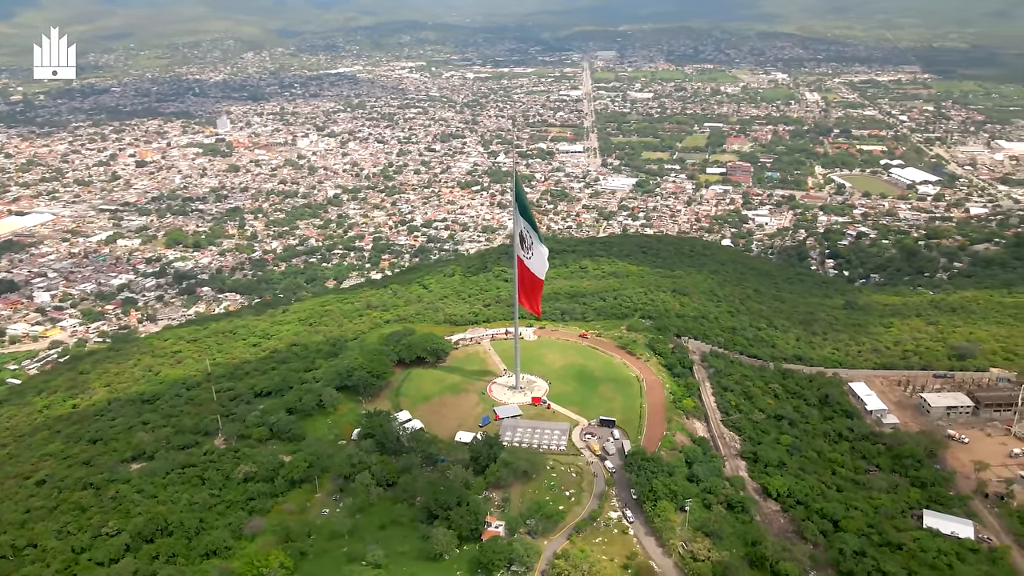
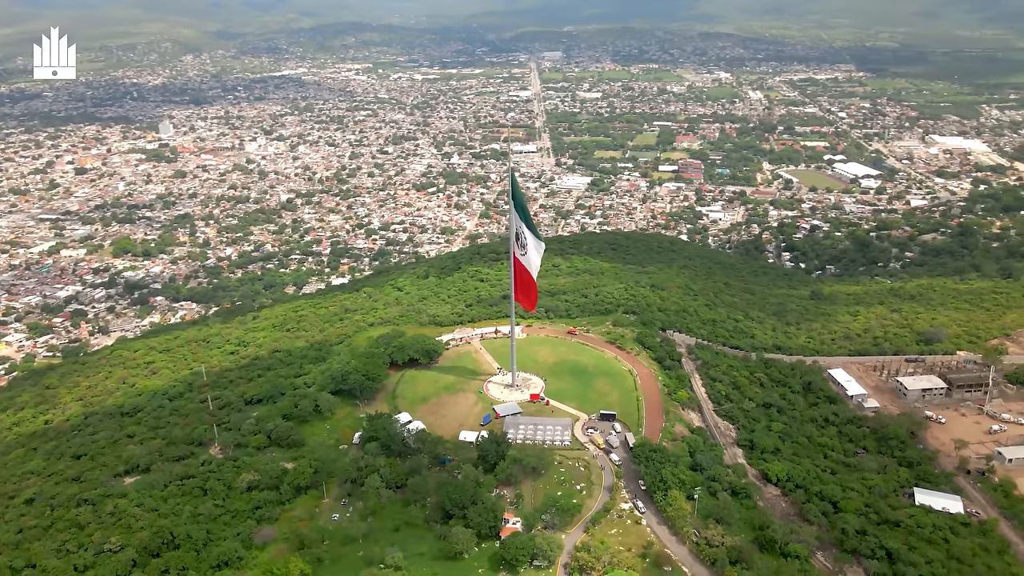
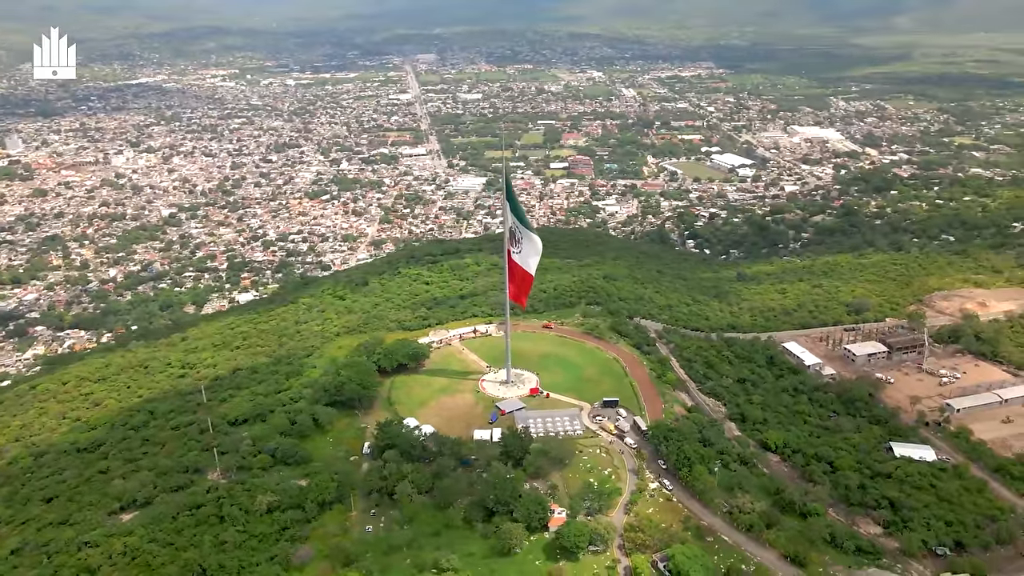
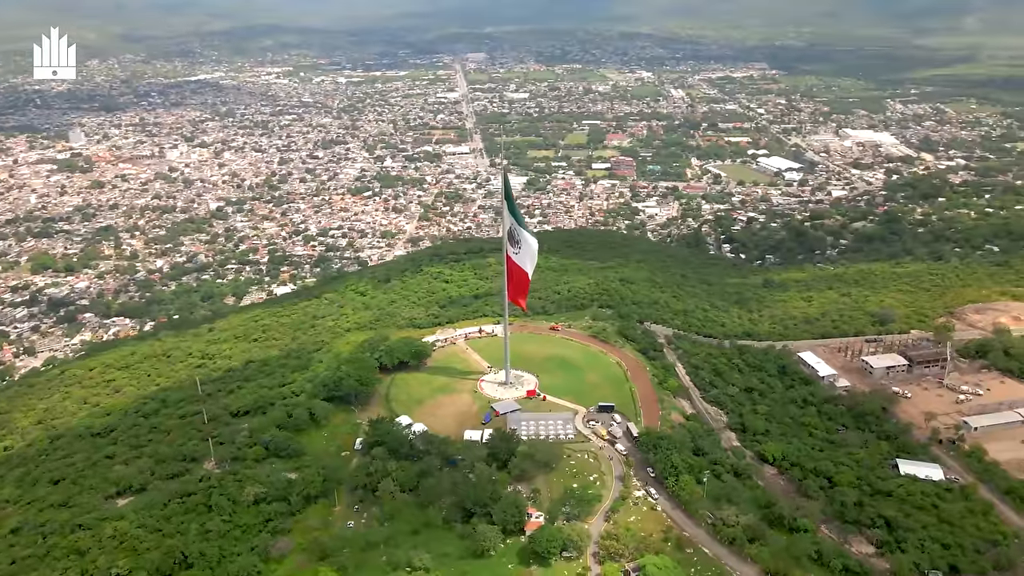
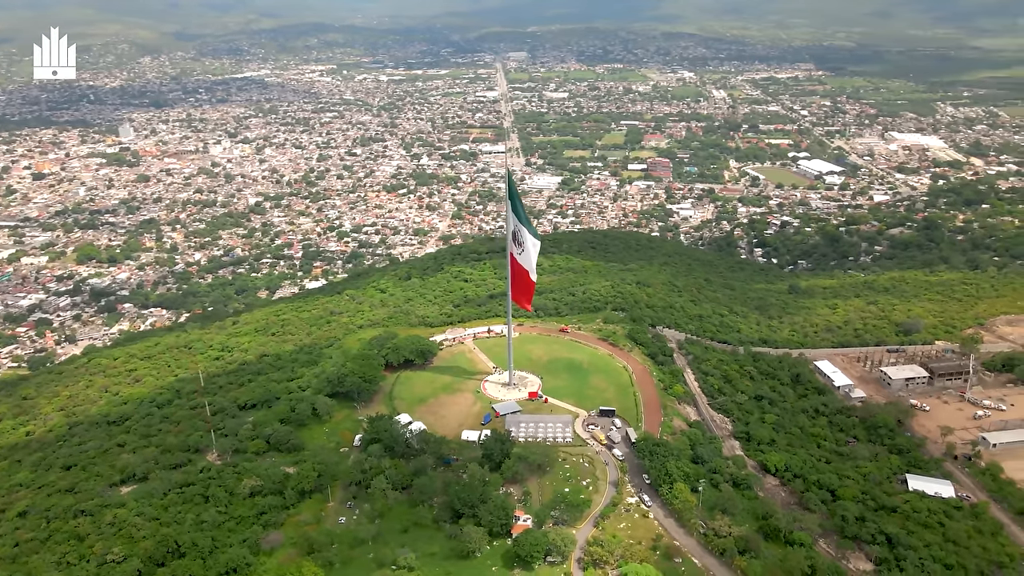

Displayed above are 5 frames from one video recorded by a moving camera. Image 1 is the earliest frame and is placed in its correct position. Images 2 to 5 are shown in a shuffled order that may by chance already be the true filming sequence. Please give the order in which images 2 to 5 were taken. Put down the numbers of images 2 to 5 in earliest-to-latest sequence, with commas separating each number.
2, 5, 4, 3
